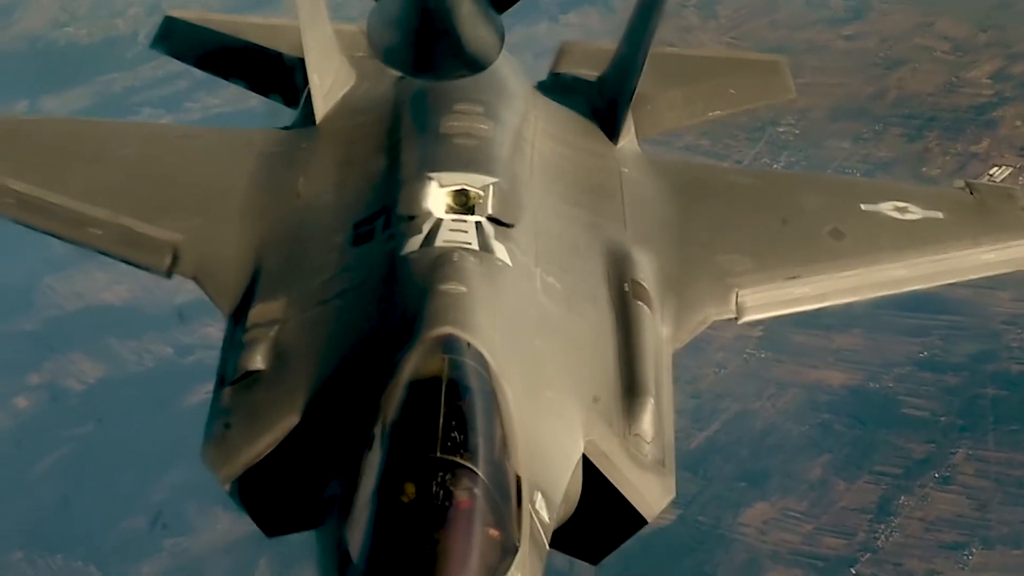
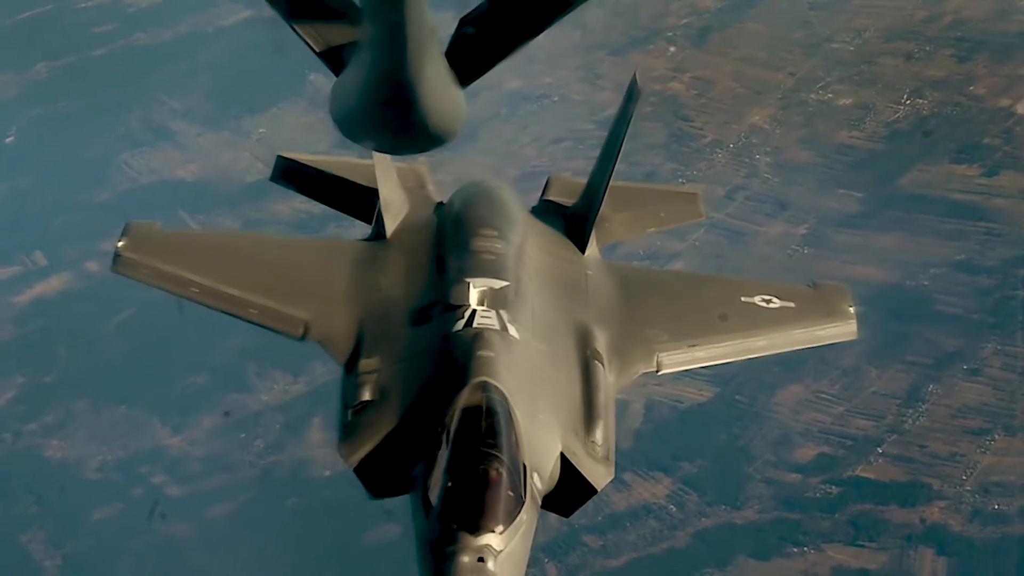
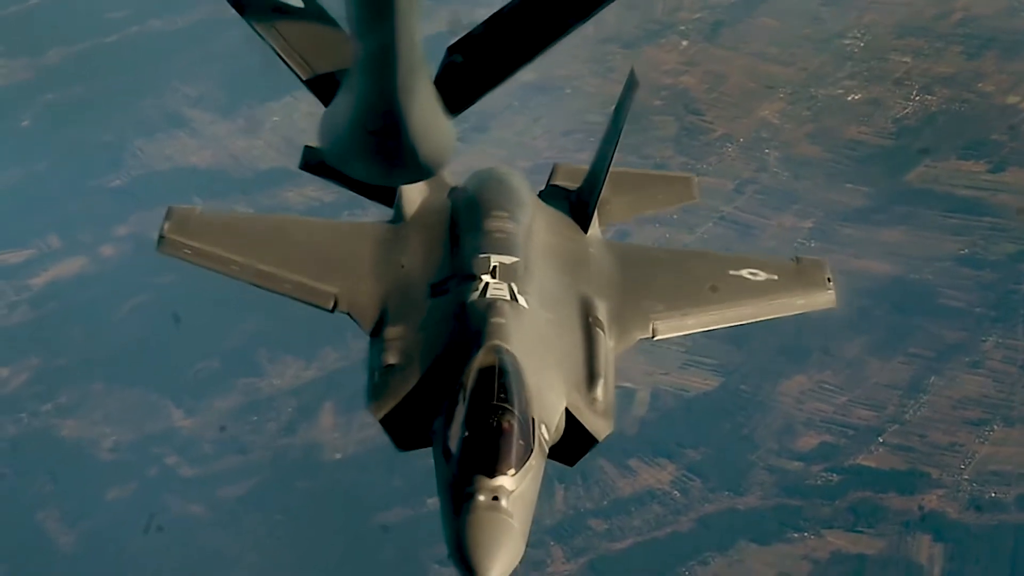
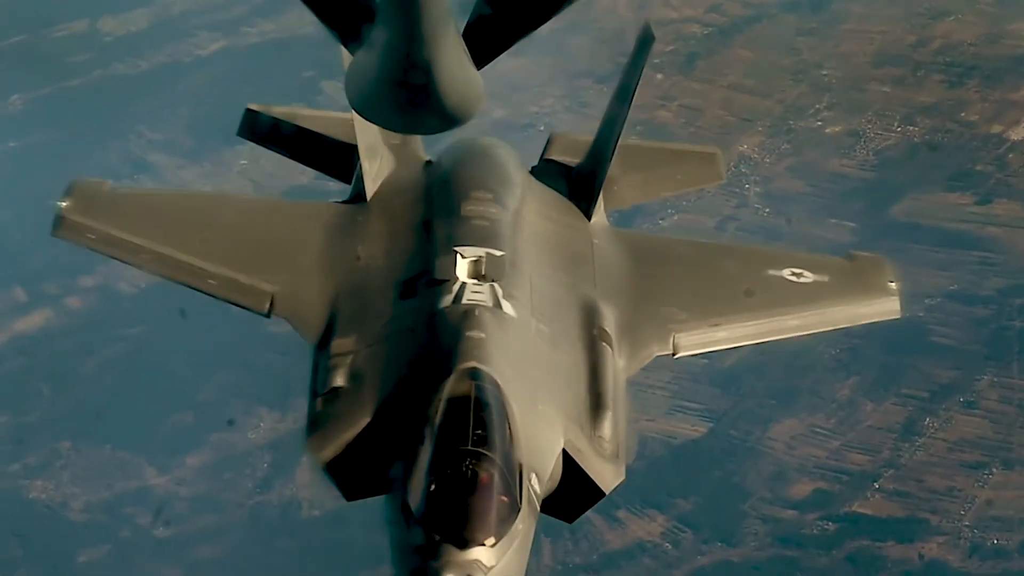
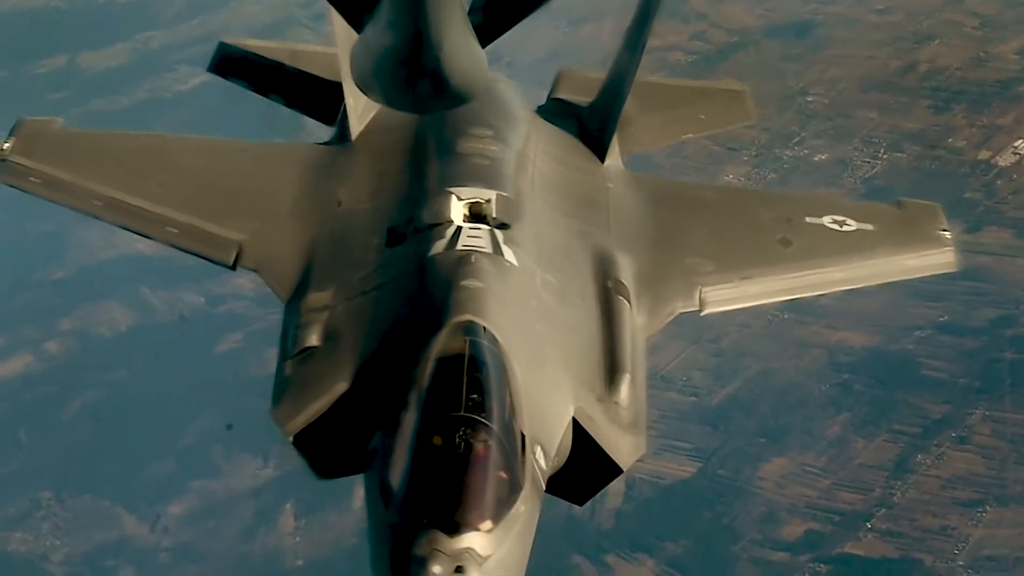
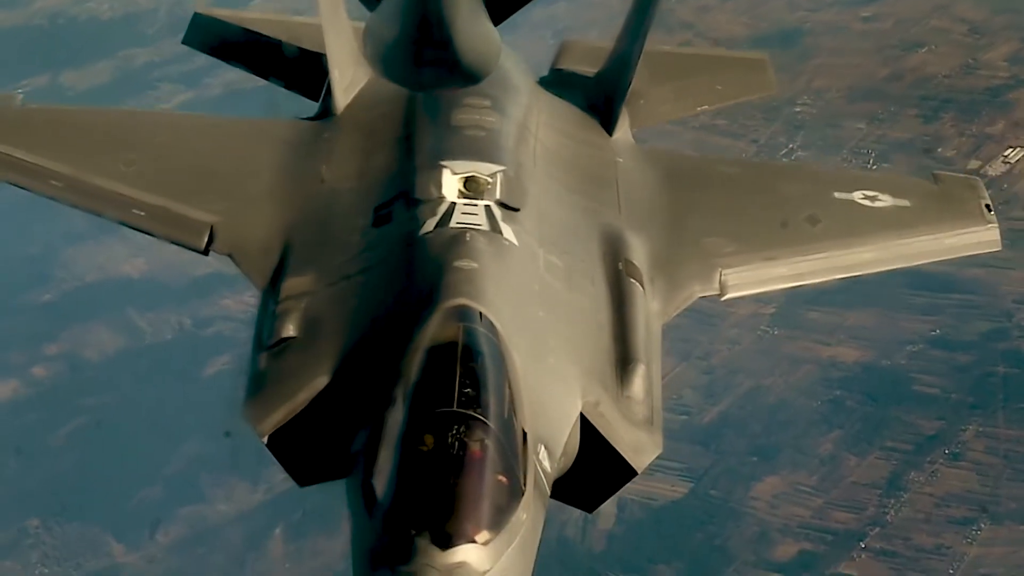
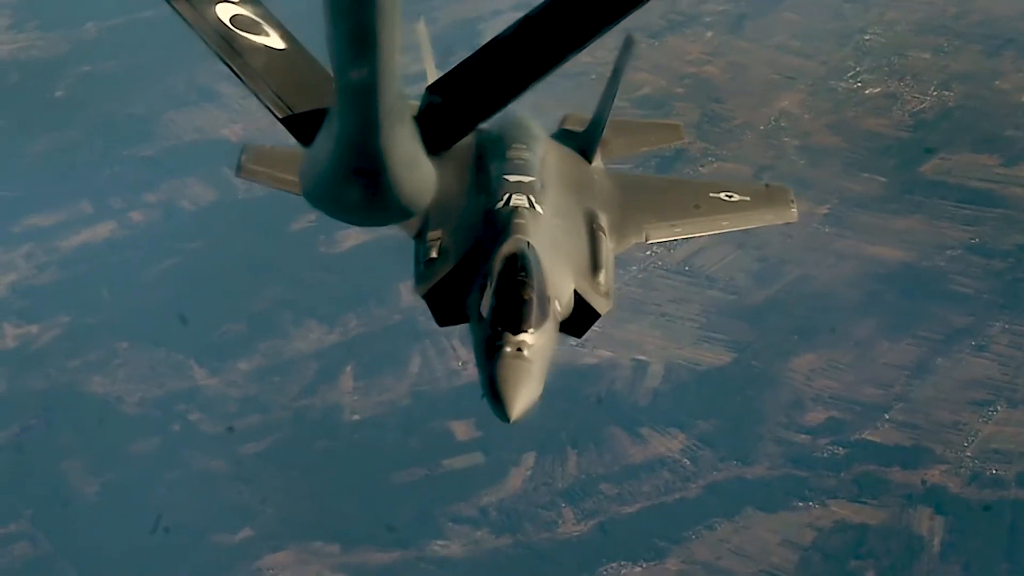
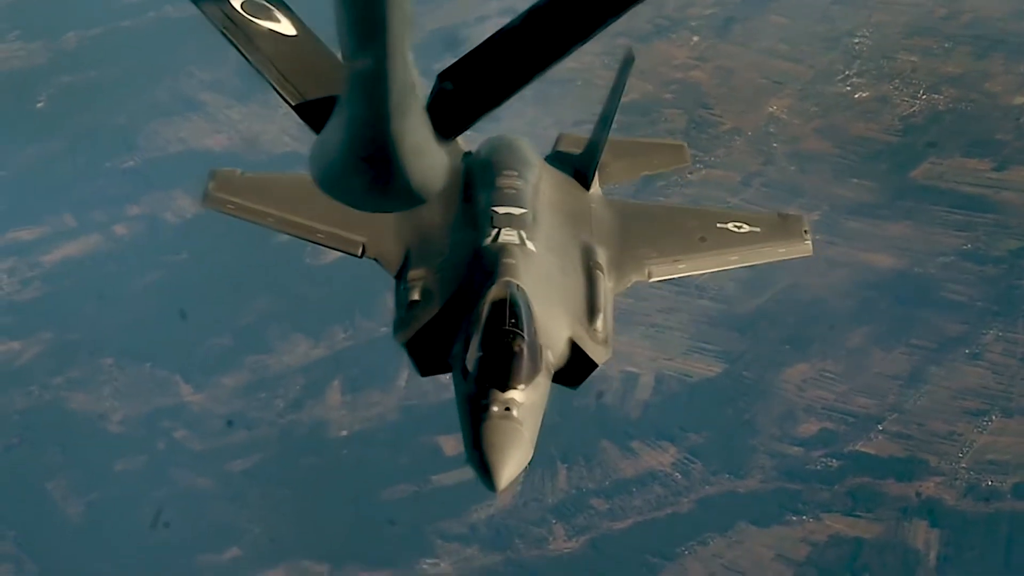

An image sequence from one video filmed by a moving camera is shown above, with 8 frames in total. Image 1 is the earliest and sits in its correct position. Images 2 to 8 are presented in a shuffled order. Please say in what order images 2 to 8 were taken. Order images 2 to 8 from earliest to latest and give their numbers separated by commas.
6, 5, 4, 2, 3, 8, 7
